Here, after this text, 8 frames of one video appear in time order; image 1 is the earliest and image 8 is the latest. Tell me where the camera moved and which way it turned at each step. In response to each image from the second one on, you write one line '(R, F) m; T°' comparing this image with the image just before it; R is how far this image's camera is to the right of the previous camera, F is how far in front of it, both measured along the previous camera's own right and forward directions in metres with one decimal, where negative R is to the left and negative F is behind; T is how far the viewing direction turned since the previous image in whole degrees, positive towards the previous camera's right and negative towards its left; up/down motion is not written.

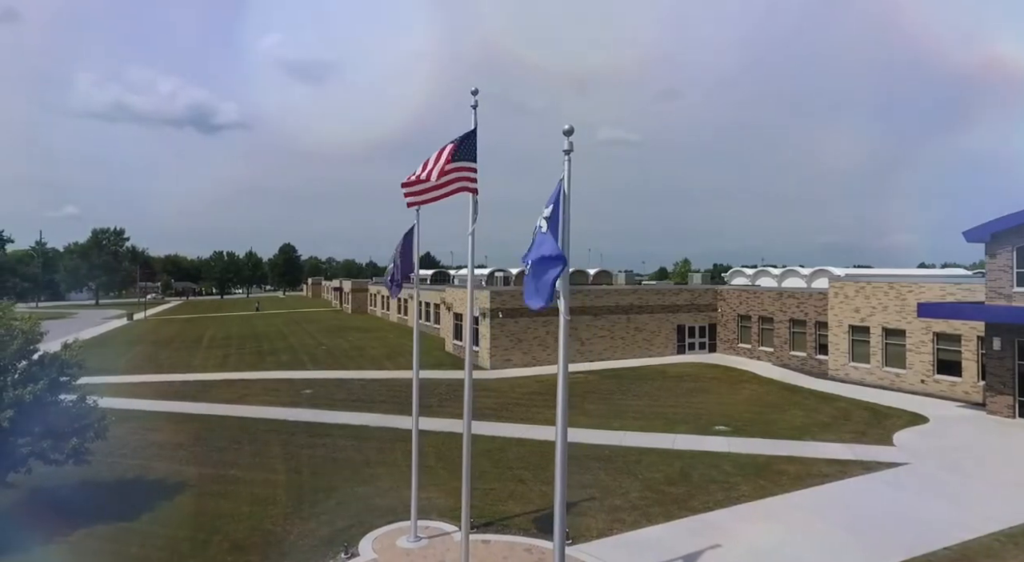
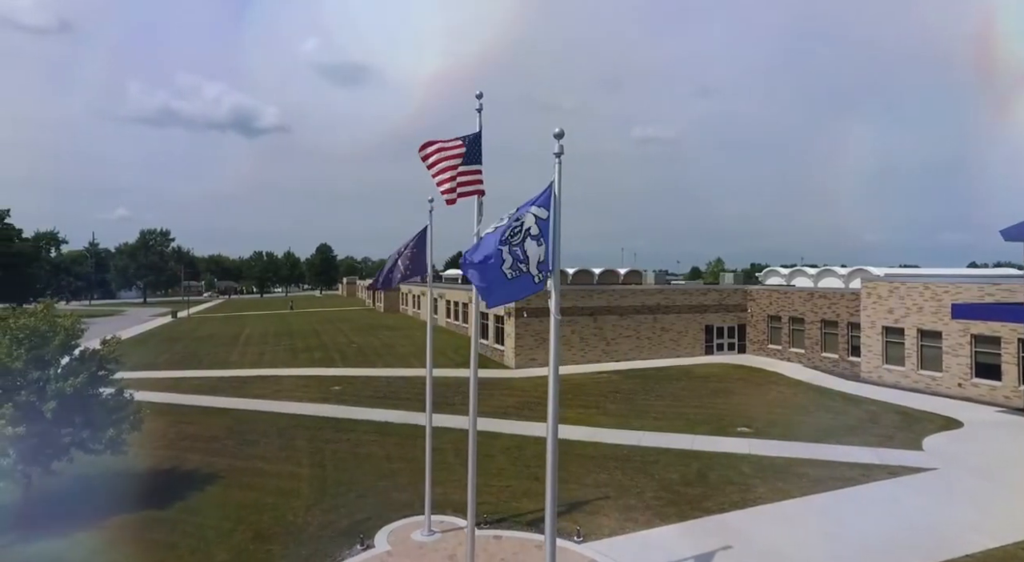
(+0.5, -0.2) m; -4°
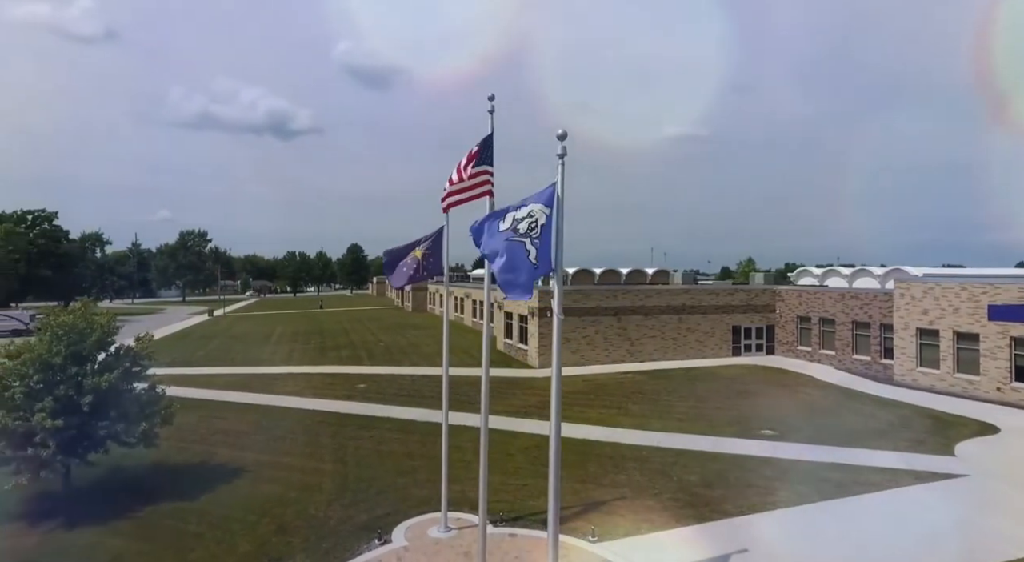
(+0.4, -0.1) m; -3°
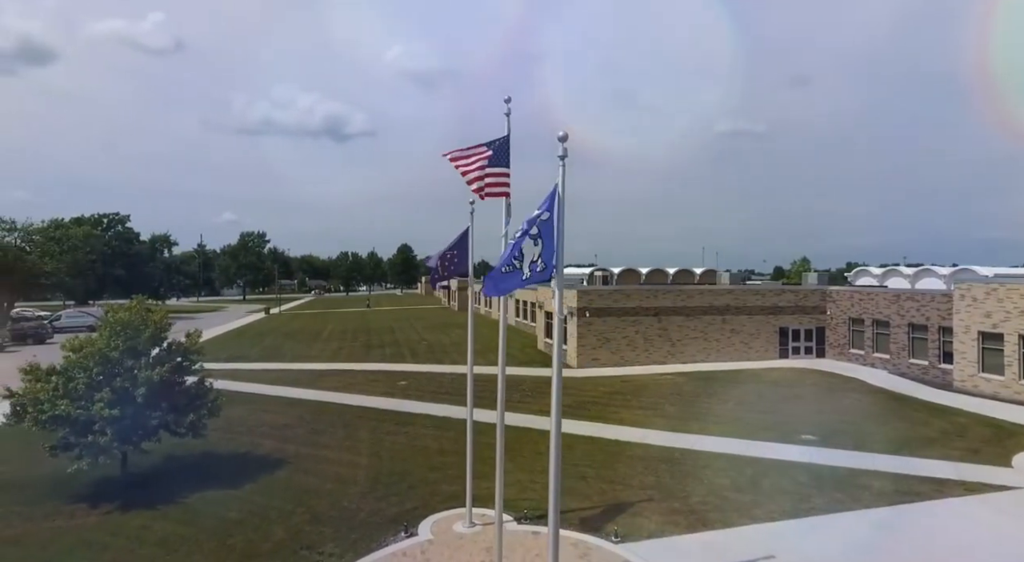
(+0.7, -0.1) m; -5°
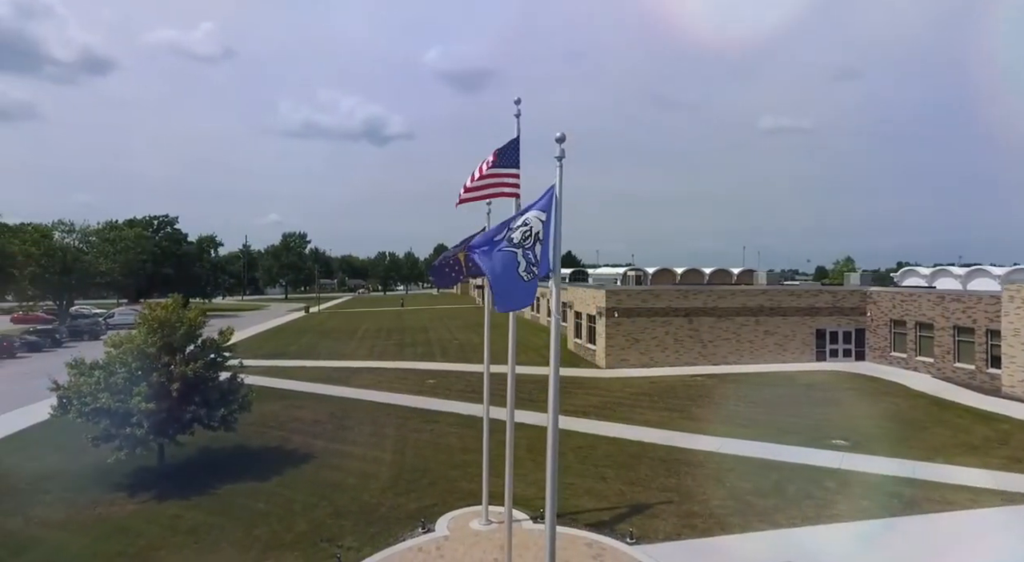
(+0.6, -0.1) m; -4°
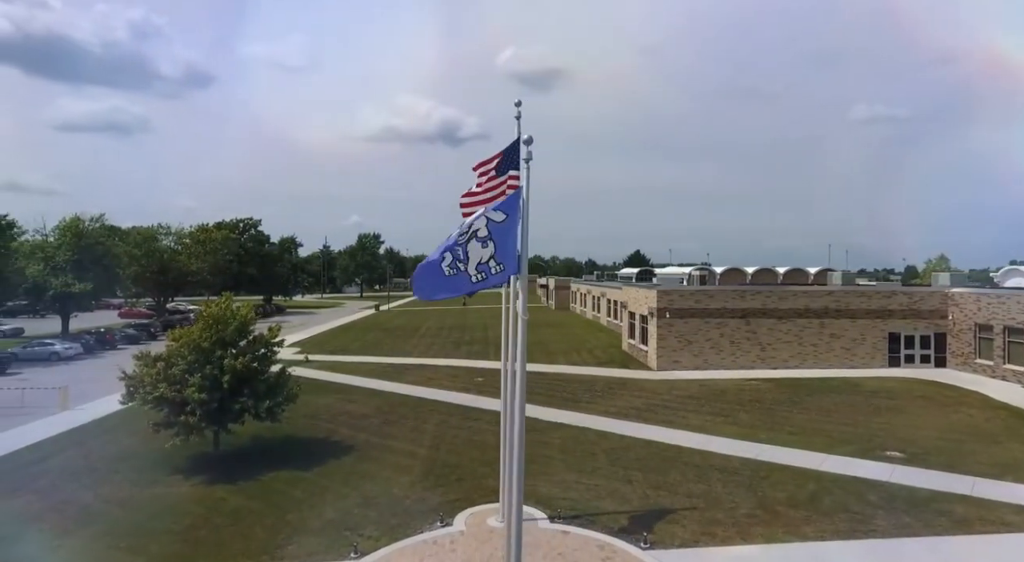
(+1.5, 0.0) m; -8°
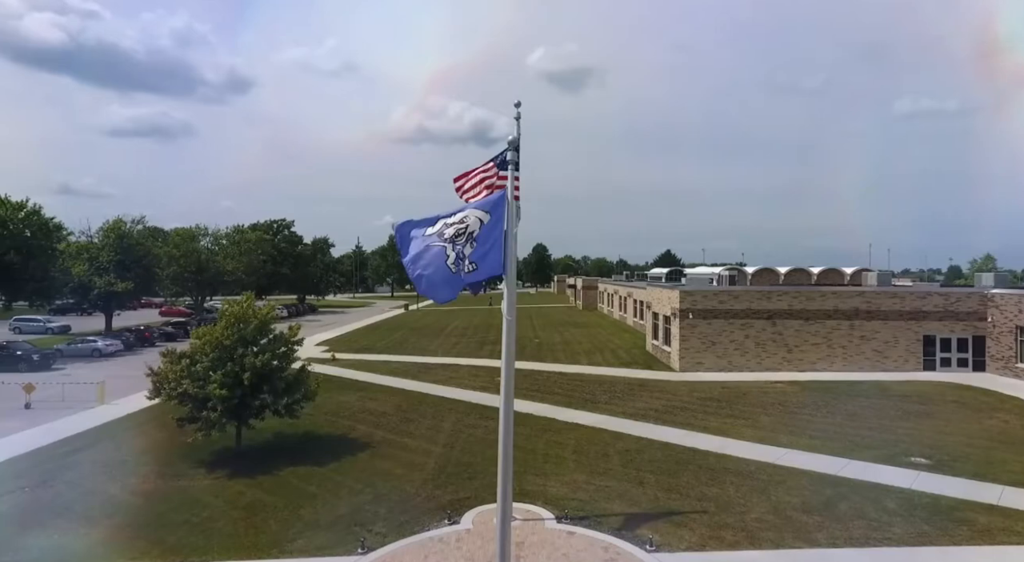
(+0.7, 0.0) m; -4°
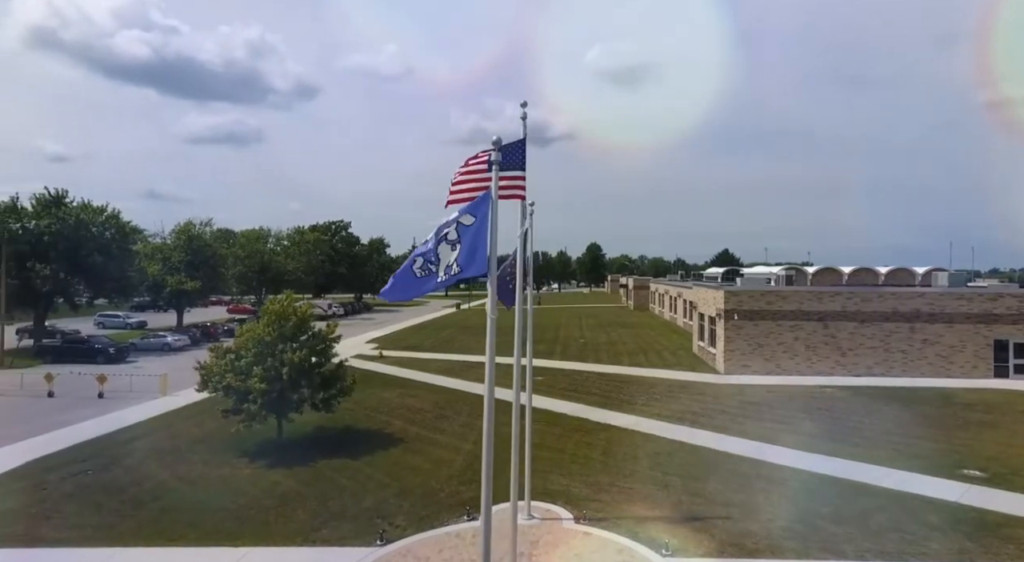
(+1.0, +0.1) m; -6°
